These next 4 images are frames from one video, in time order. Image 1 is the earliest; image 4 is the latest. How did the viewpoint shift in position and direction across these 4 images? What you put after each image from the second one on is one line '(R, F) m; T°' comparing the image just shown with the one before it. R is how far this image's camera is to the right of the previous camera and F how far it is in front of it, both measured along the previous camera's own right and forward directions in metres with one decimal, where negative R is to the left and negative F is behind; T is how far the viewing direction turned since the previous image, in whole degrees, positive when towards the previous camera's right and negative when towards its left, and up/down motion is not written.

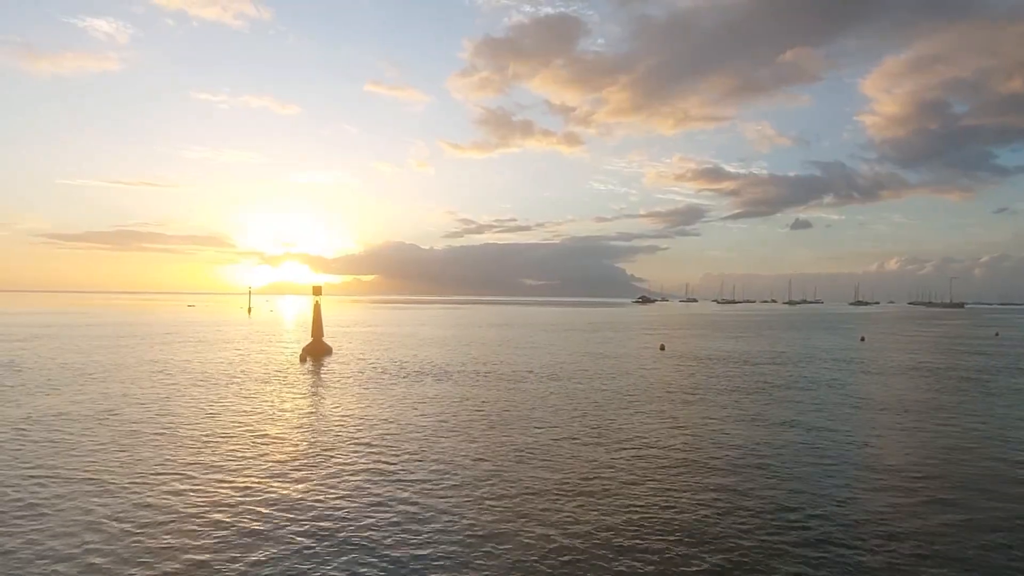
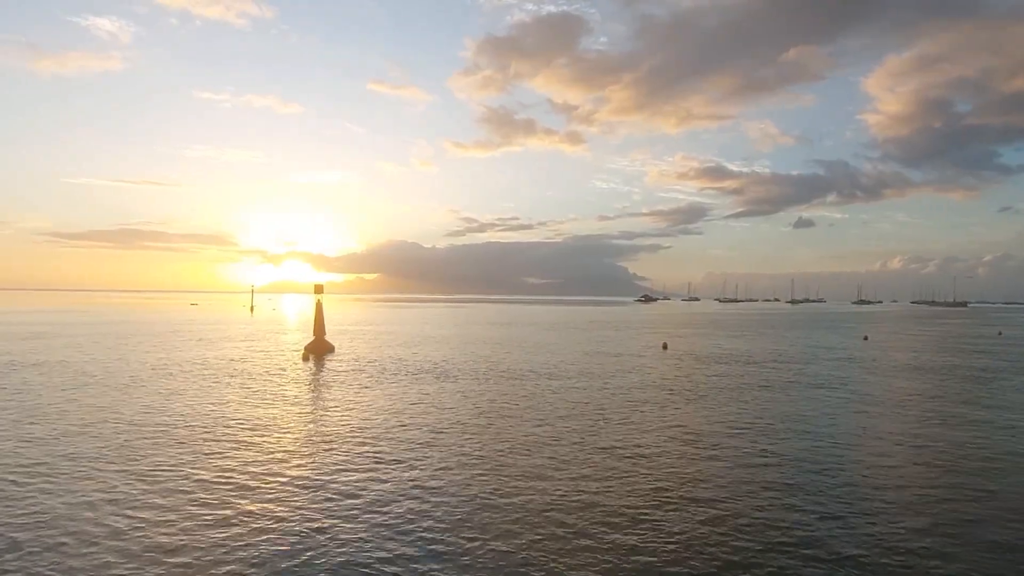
(-0.7, -1.5) m; 0°
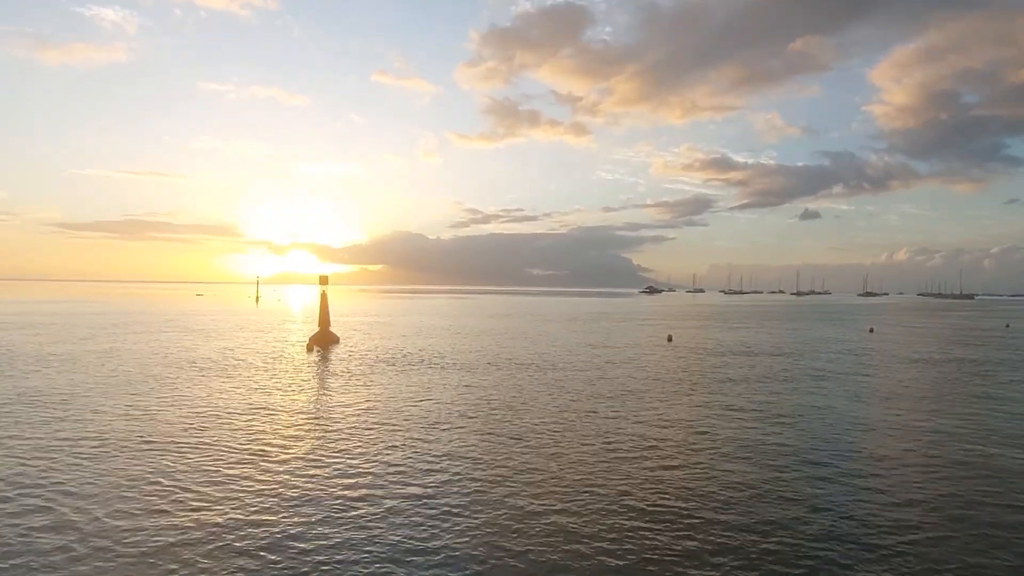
(+0.2, -0.7) m; 0°
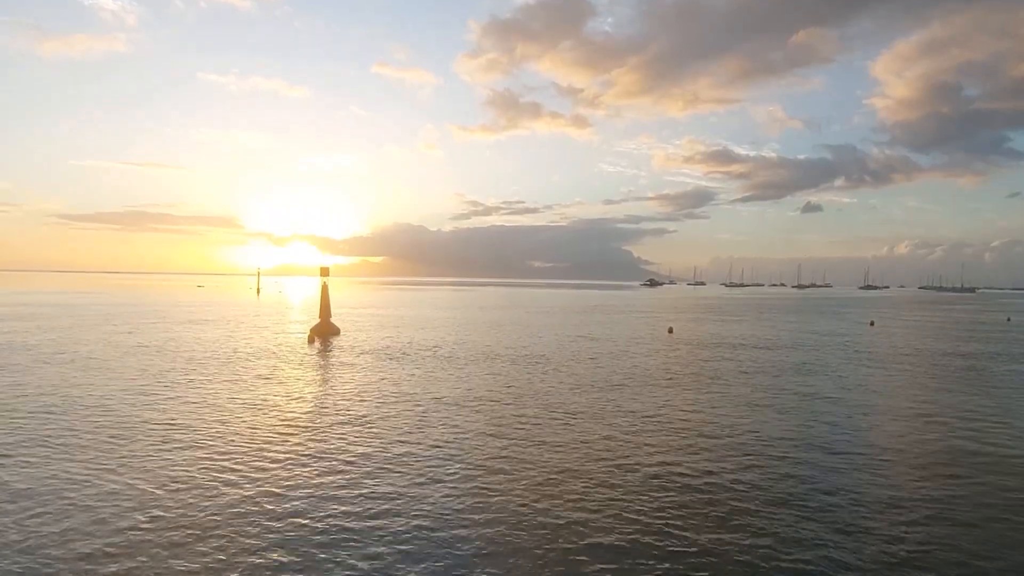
(+0.4, -0.4) m; 0°
